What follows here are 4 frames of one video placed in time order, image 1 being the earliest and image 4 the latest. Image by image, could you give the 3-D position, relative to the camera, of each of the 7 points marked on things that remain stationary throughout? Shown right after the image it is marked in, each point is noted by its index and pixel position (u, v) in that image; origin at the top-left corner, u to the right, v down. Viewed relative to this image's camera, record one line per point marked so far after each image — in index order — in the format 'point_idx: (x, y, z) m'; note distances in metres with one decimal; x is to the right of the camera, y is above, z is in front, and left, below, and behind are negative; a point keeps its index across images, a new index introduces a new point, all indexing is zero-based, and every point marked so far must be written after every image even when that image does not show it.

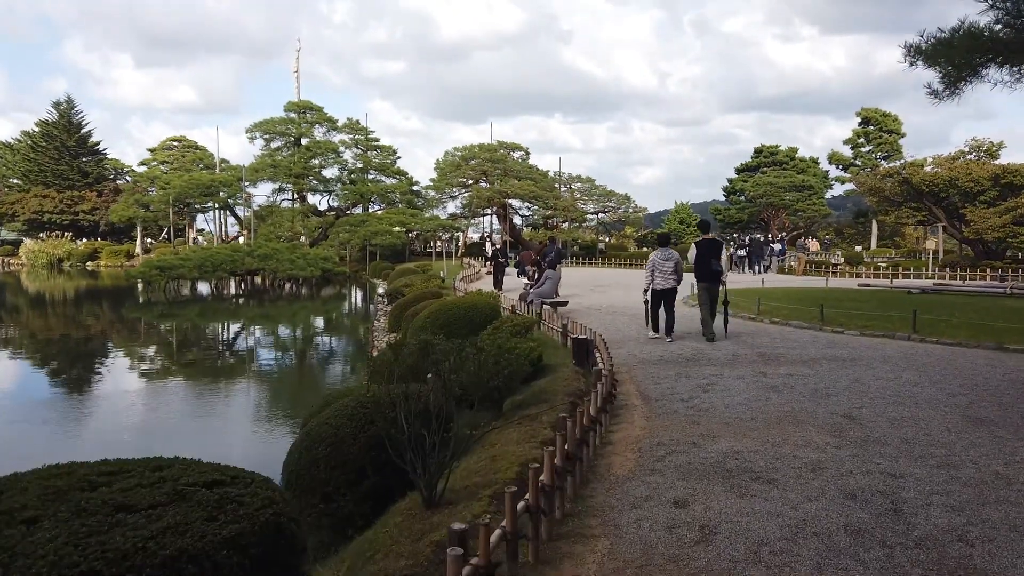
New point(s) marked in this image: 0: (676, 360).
0: (+1.9, -0.8, +7.5) m
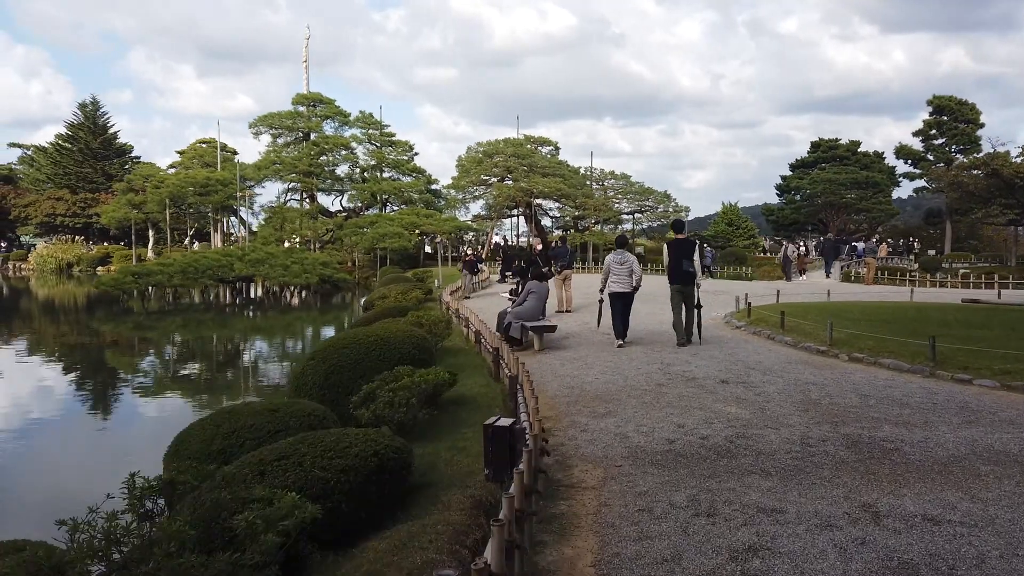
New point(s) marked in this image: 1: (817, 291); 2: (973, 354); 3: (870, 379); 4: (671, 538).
0: (+1.2, -1.1, +4.1) m
1: (+8.1, -0.1, +17.3) m
2: (+5.0, -0.7, +7.2) m
3: (+3.7, -0.9, +6.7) m
4: (+0.7, -1.1, +3.0) m
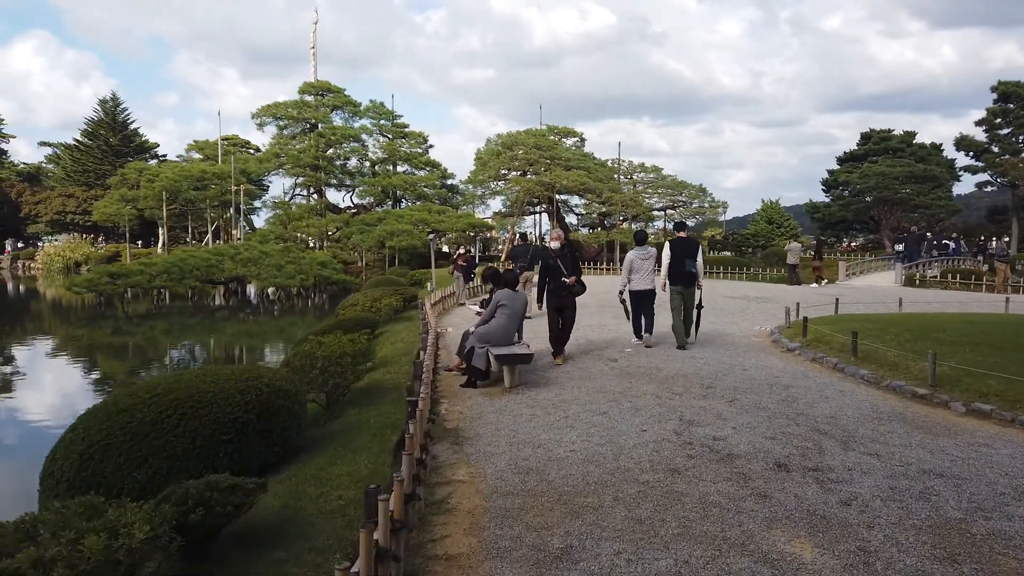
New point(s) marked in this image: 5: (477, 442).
0: (+0.6, -1.2, +1.6) m
1: (+8.2, -0.2, +14.4) m
2: (+4.6, -0.9, +4.4) m
3: (+3.2, -1.1, +4.1) m
4: (0.0, -1.3, +0.5) m
5: (-0.2, -1.1, +4.5) m
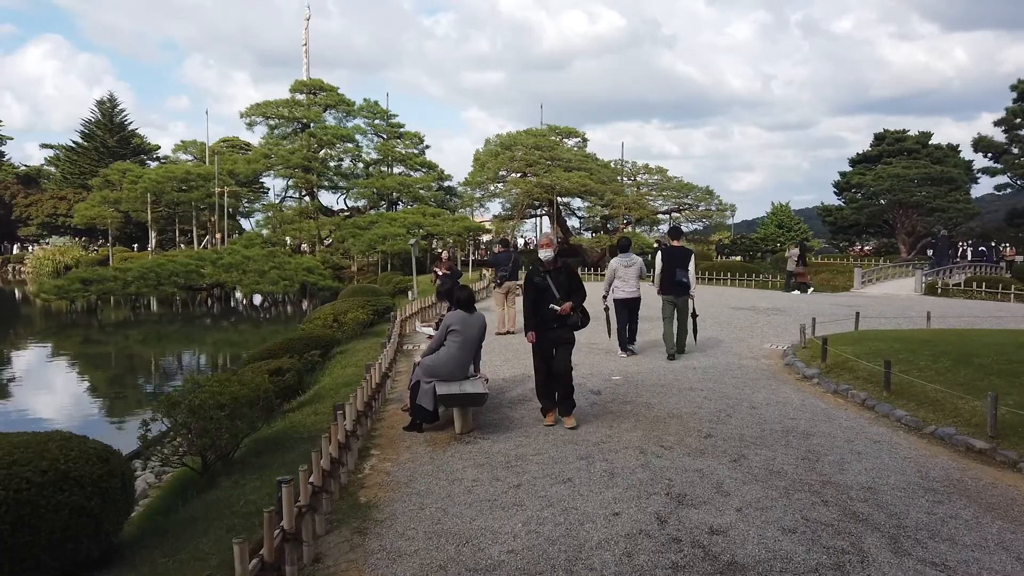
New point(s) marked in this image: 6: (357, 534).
0: (+0.1, -1.3, +0.4) m
1: (+7.9, -0.5, +13.1) m
2: (+4.2, -1.1, +3.2) m
3: (+2.8, -1.2, +2.8) m
4: (-0.4, -1.4, -0.7) m
5: (-0.6, -1.2, +3.3) m
6: (-0.8, -1.2, +3.3) m
